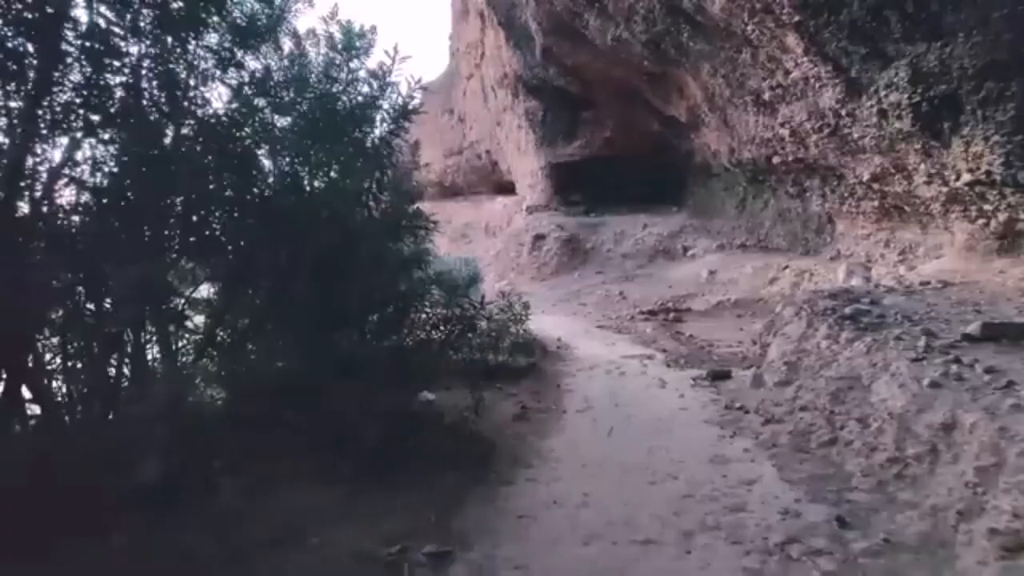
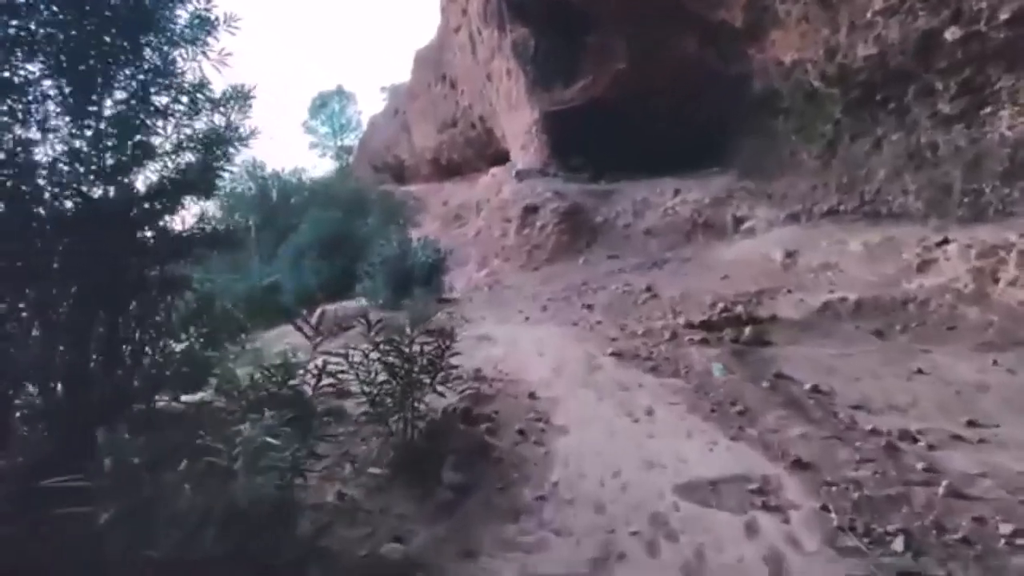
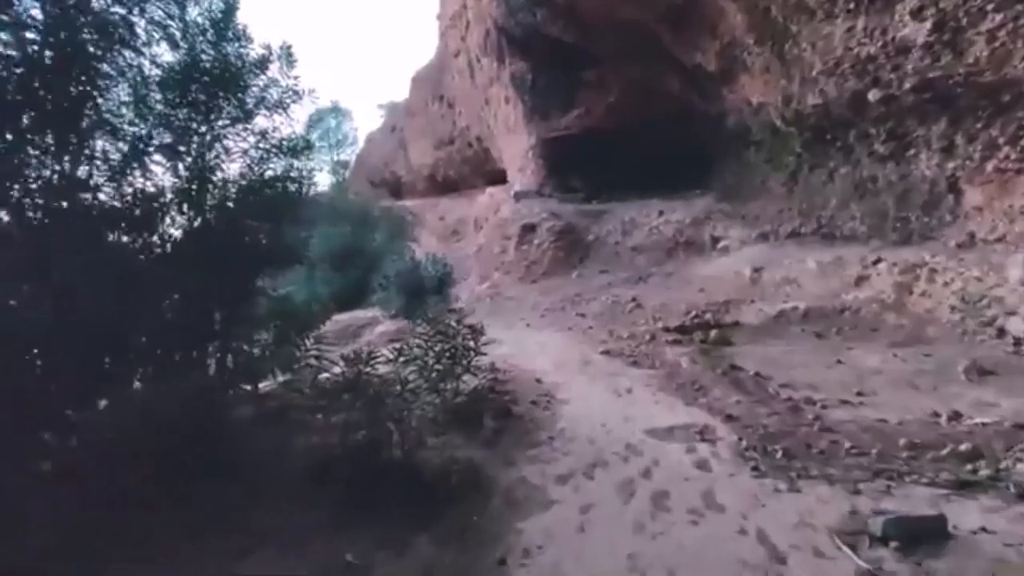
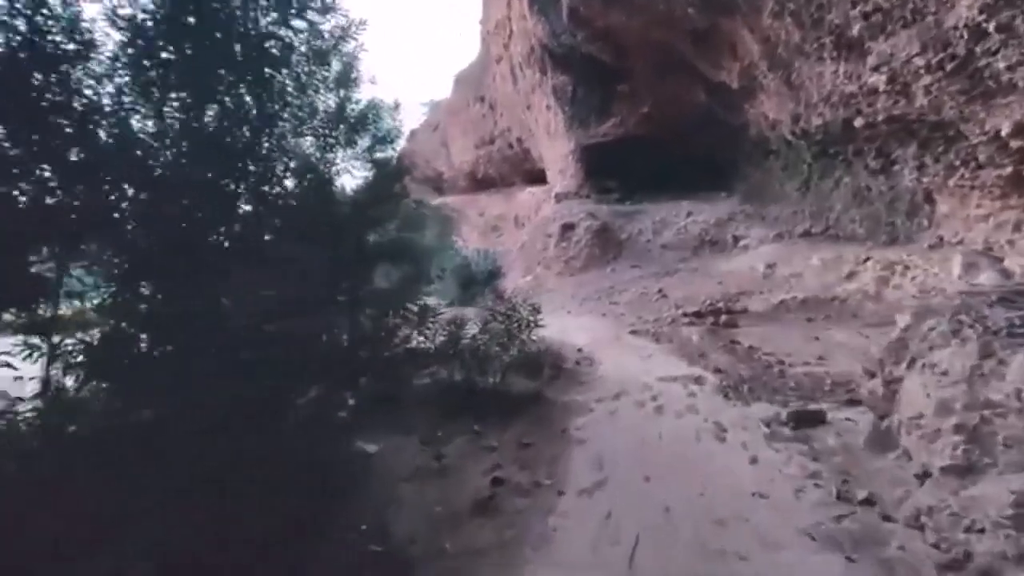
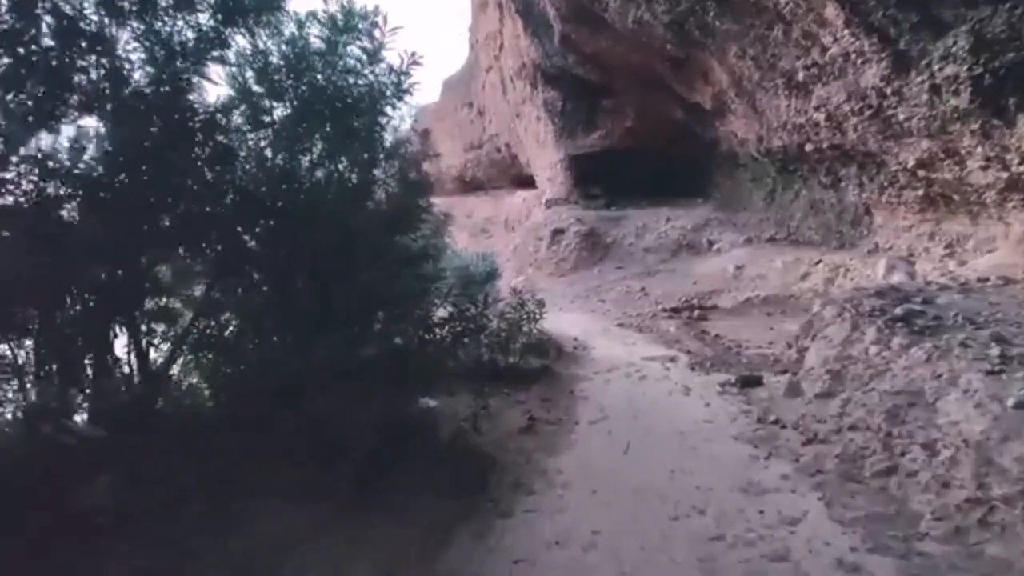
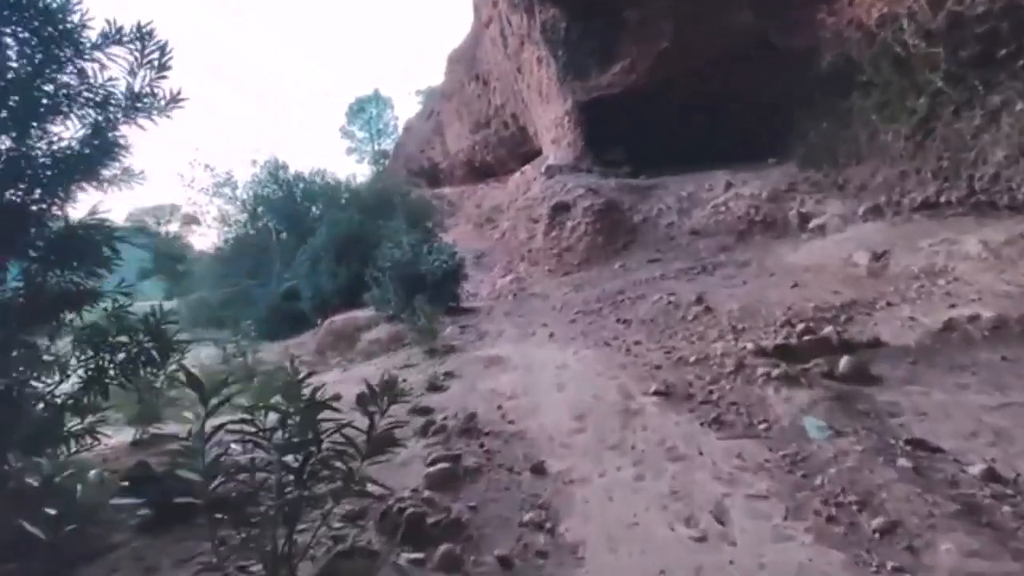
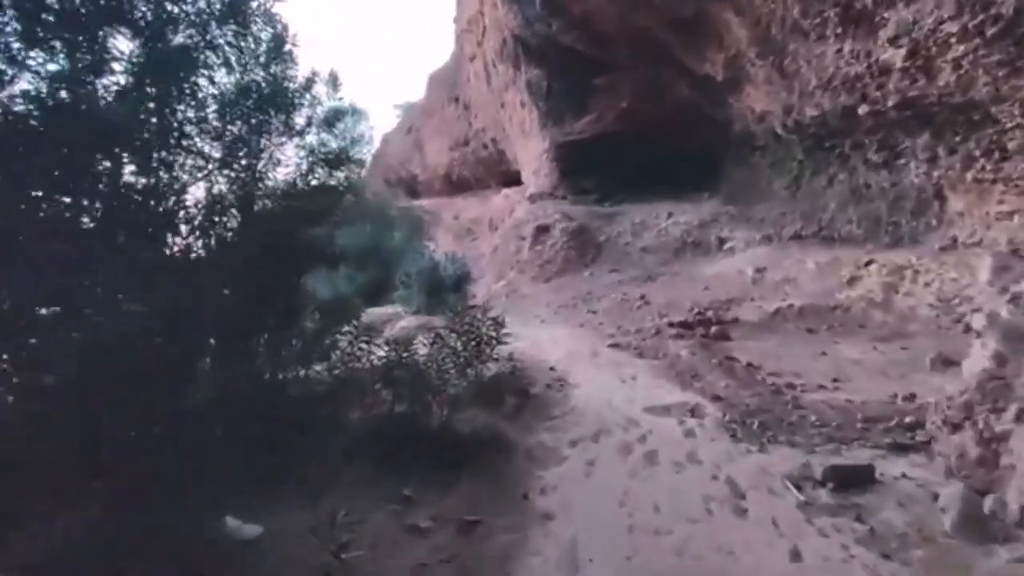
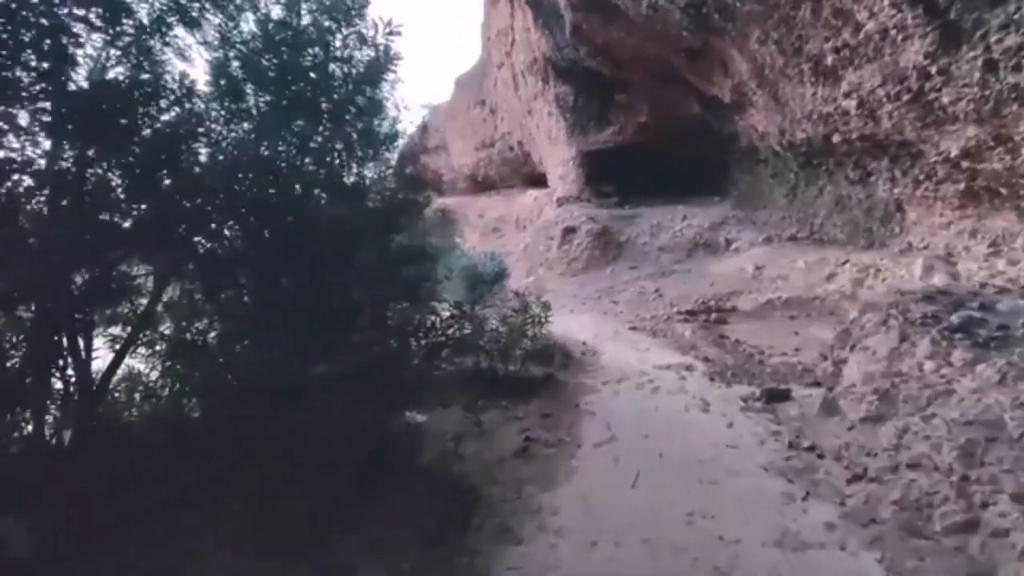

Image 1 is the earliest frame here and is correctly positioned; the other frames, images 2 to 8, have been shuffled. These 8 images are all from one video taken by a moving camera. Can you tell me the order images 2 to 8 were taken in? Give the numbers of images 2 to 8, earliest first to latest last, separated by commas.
5, 8, 4, 7, 3, 2, 6
